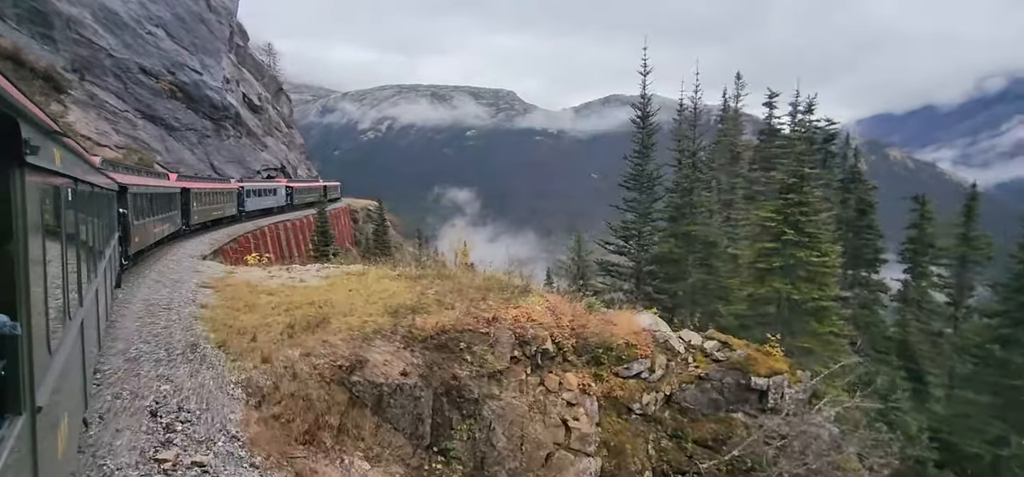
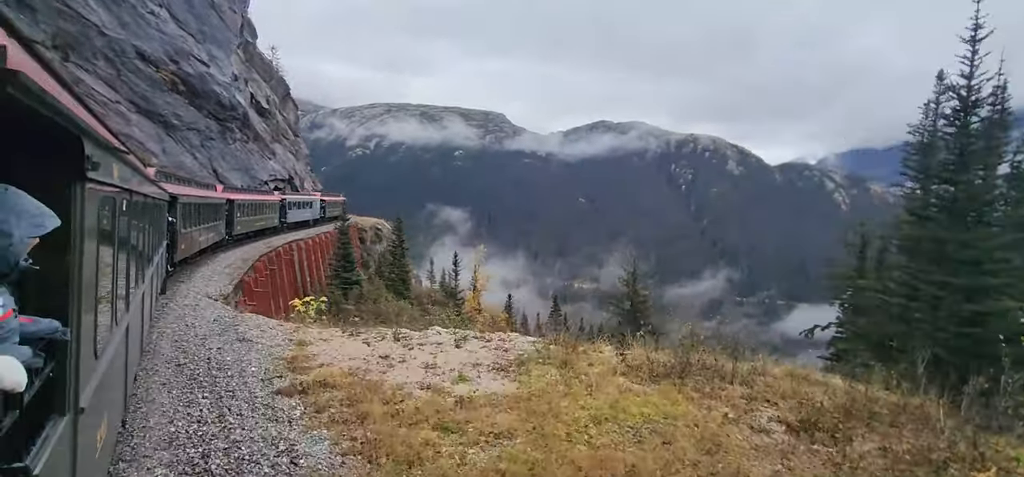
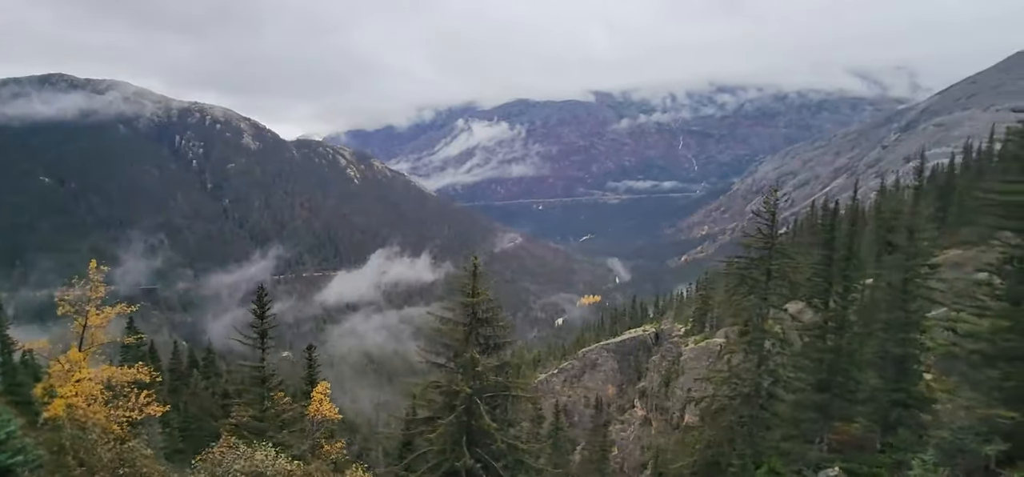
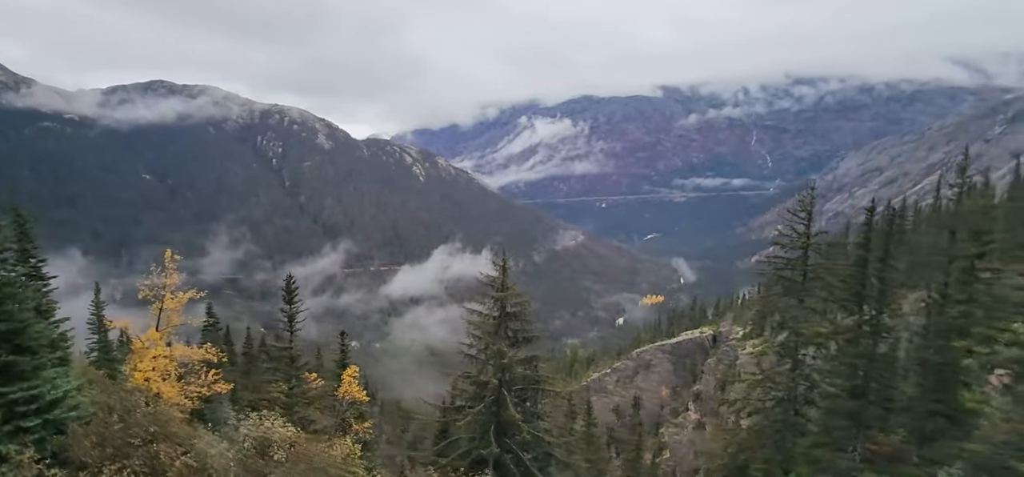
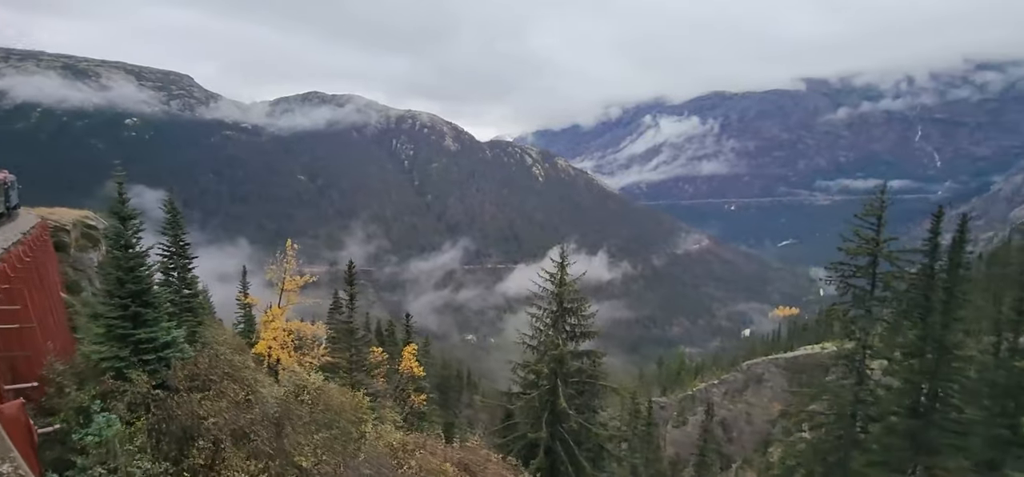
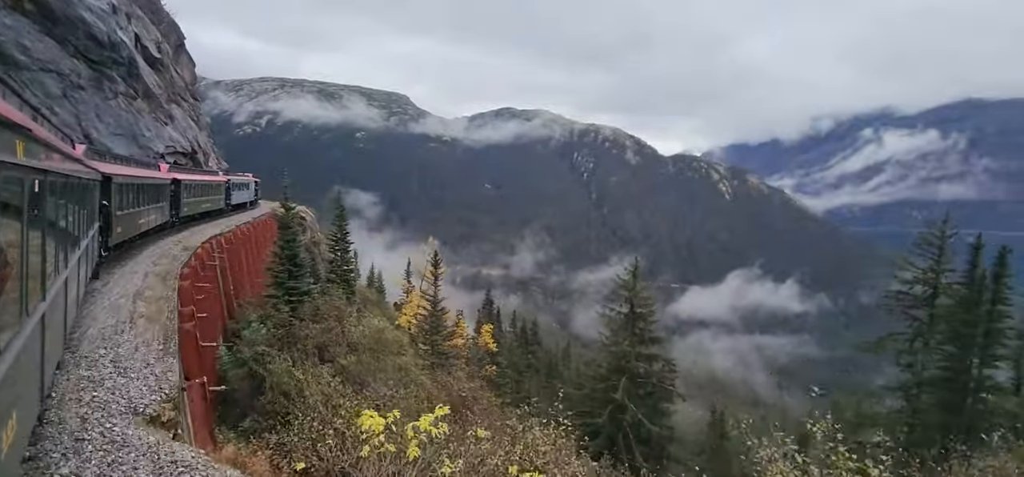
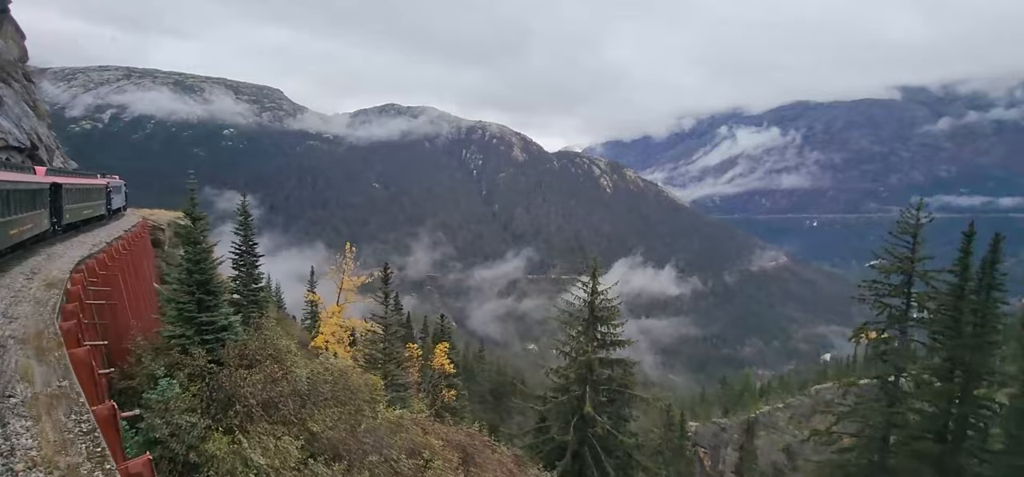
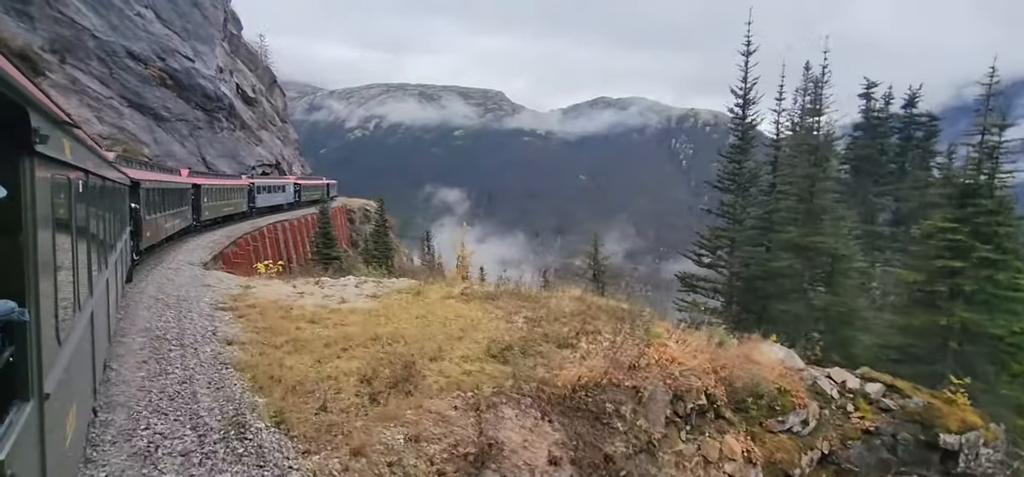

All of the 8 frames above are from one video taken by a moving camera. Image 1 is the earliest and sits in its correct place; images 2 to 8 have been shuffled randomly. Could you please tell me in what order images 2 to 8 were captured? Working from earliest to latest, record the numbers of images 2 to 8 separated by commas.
8, 2, 6, 7, 5, 4, 3
